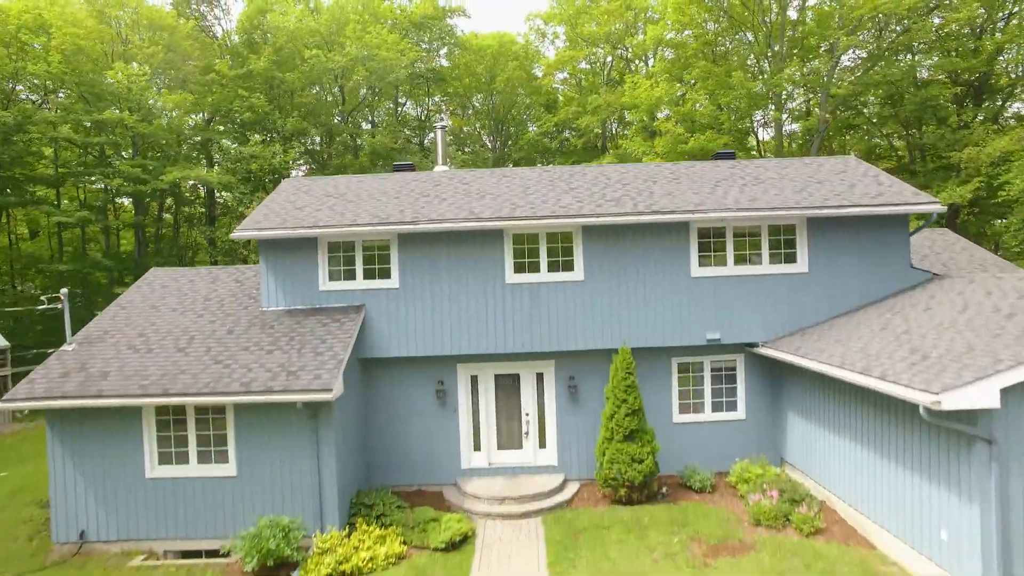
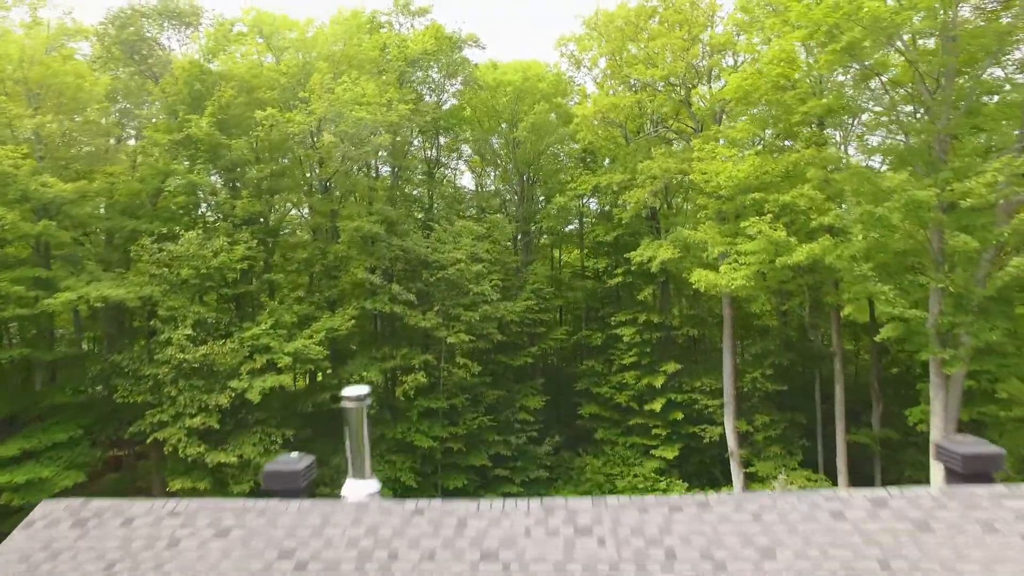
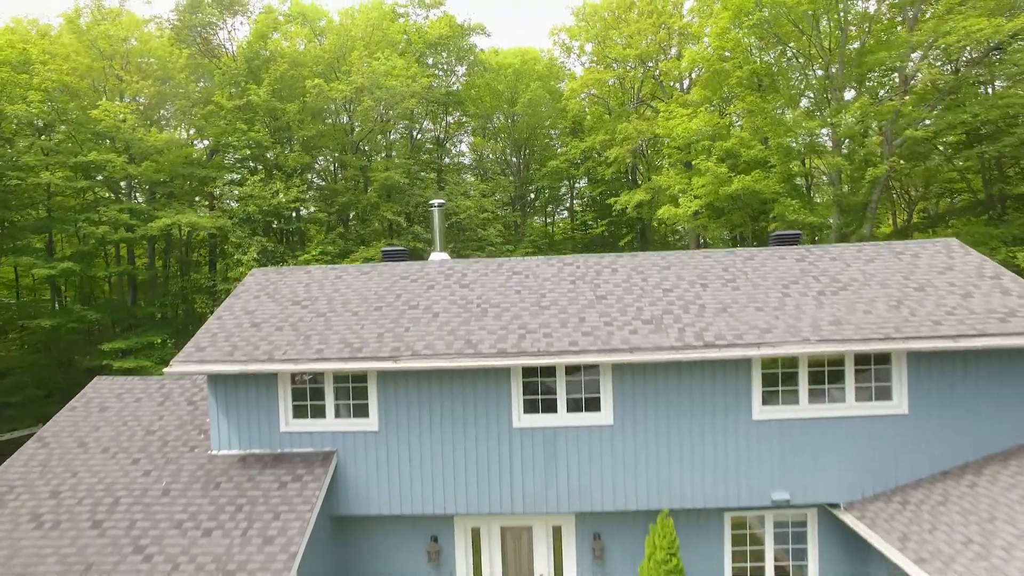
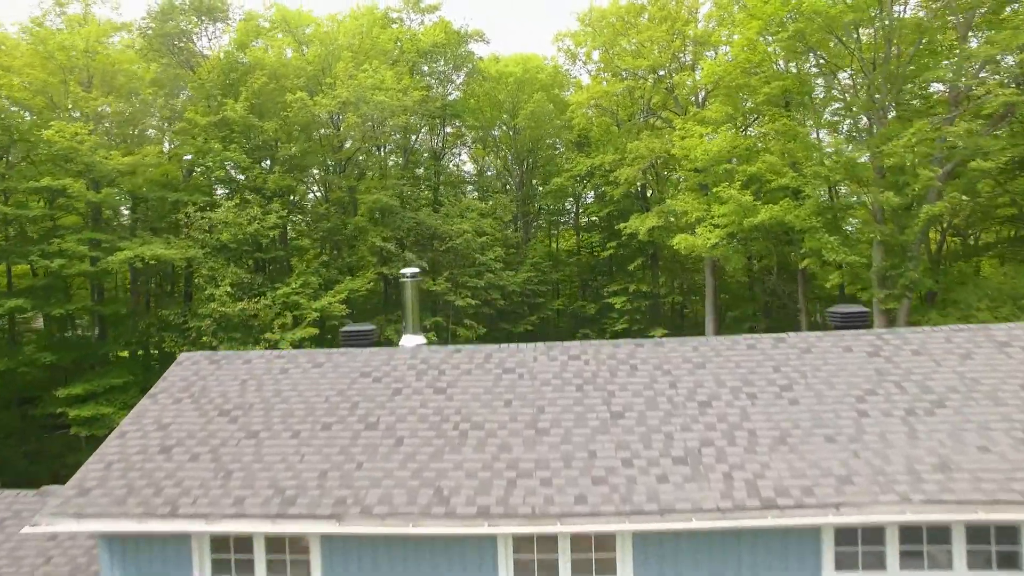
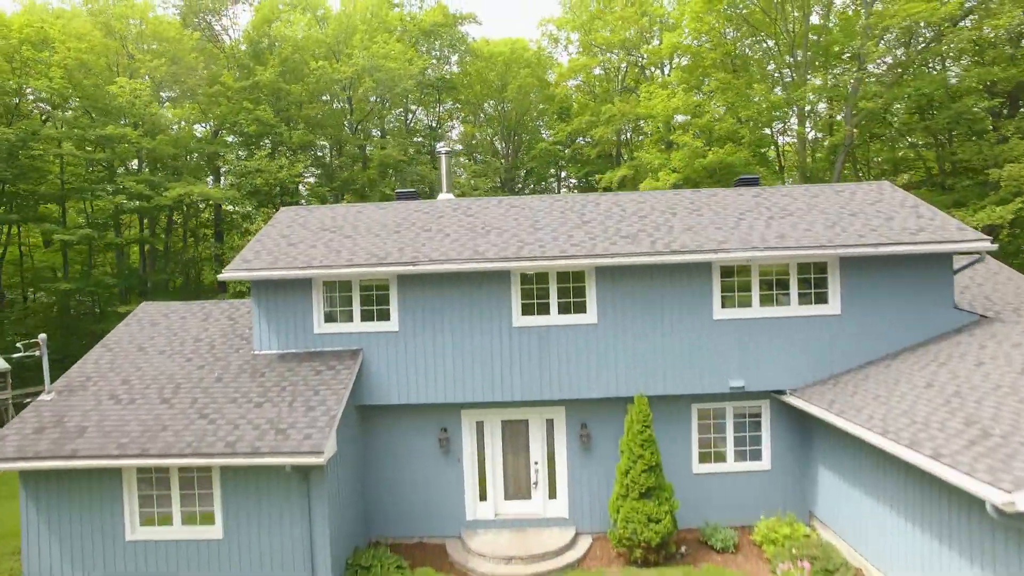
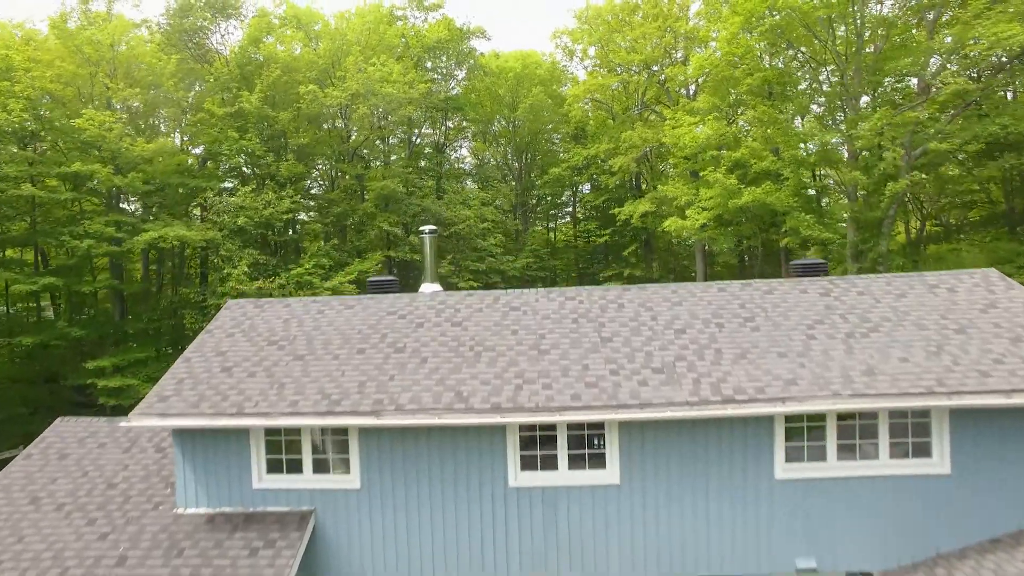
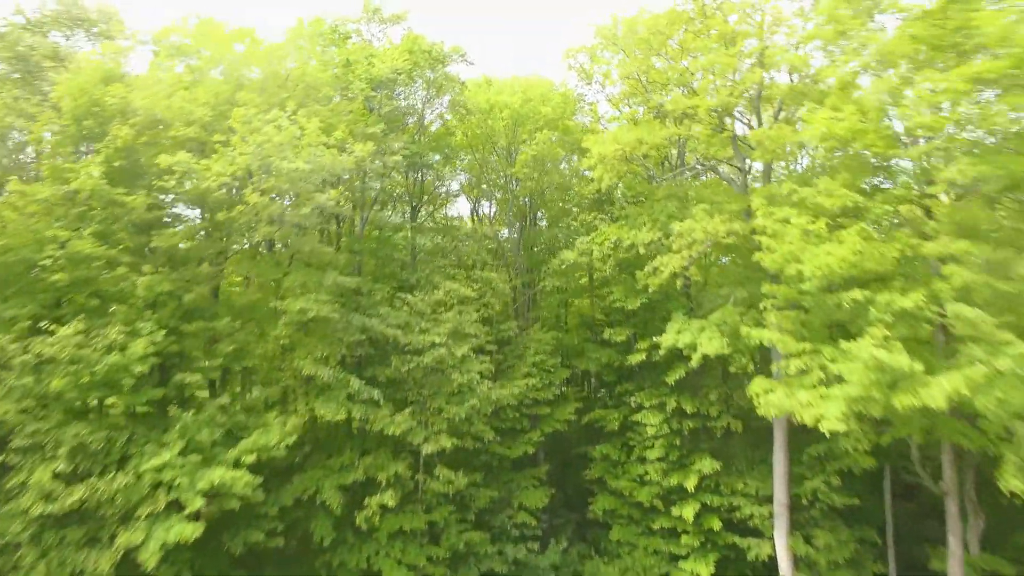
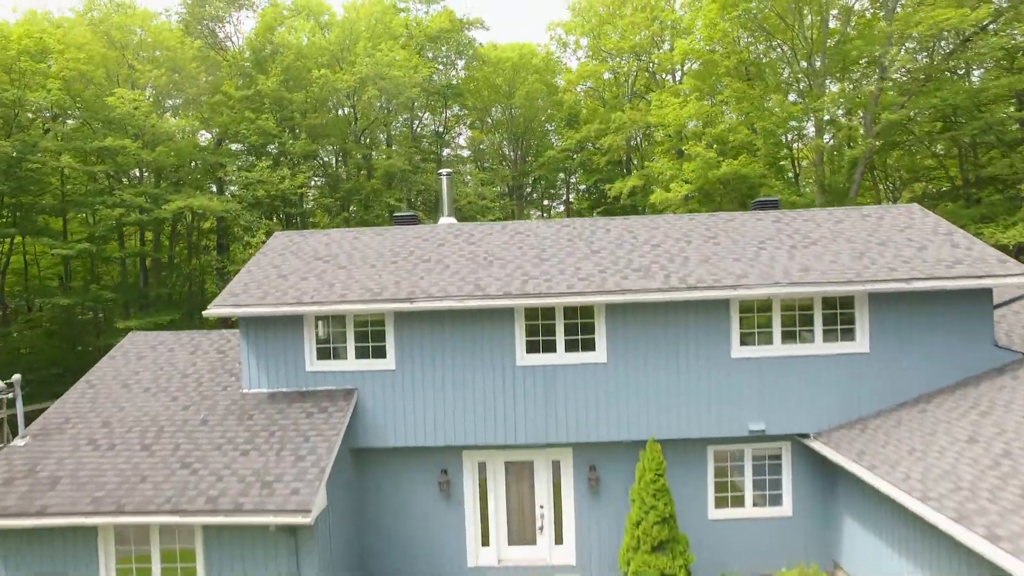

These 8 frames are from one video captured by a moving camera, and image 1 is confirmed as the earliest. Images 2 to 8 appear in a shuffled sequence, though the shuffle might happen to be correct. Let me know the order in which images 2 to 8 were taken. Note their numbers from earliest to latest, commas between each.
5, 8, 3, 6, 4, 2, 7
